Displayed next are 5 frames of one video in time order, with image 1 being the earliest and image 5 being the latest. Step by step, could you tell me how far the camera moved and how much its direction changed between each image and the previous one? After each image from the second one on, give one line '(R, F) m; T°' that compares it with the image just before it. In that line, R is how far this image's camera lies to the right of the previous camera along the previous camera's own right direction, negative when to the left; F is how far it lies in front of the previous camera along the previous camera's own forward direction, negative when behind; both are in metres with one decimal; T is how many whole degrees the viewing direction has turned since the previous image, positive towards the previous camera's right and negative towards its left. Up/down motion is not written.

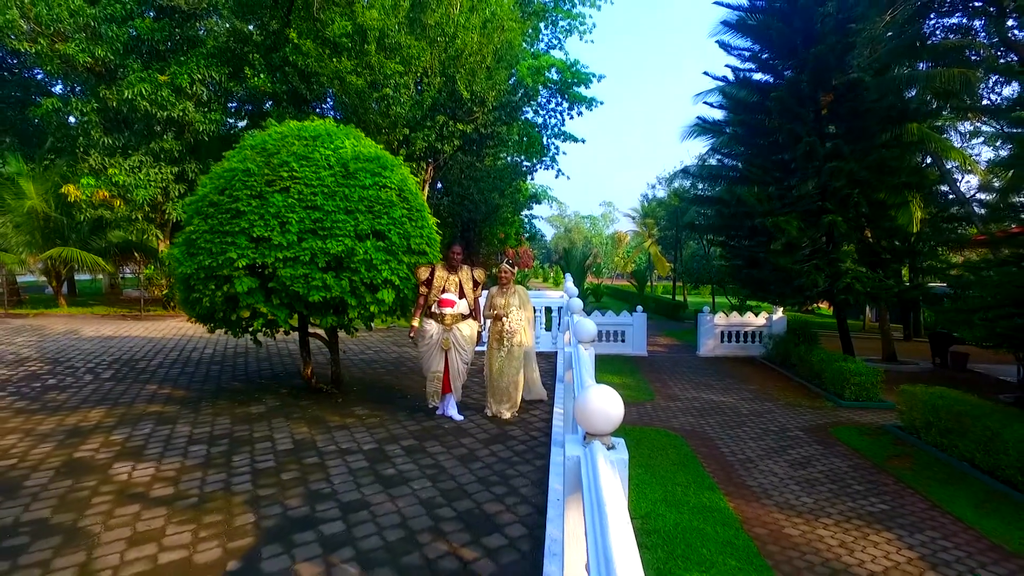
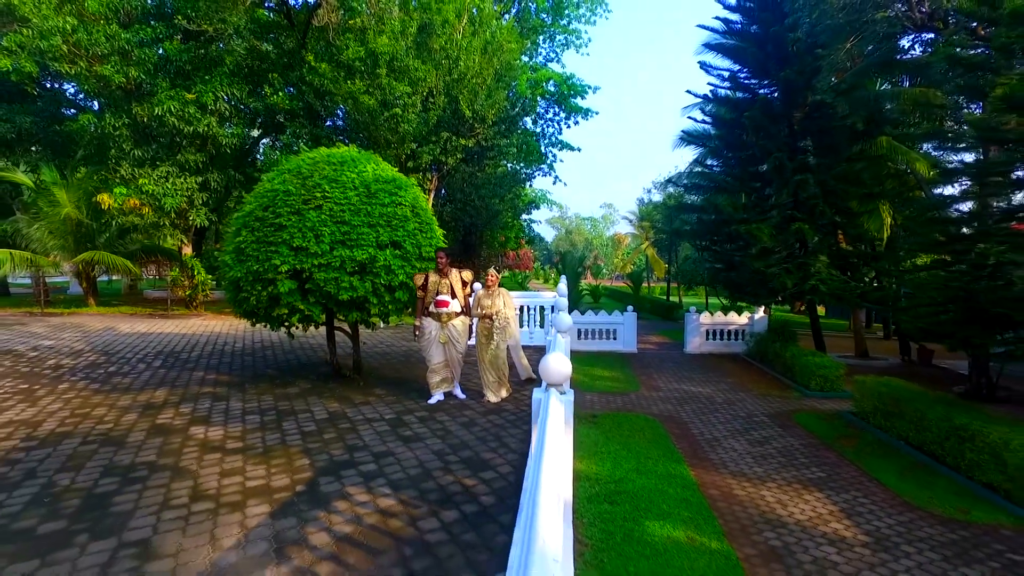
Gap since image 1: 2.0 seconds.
(+0.1, -0.9) m; 0°
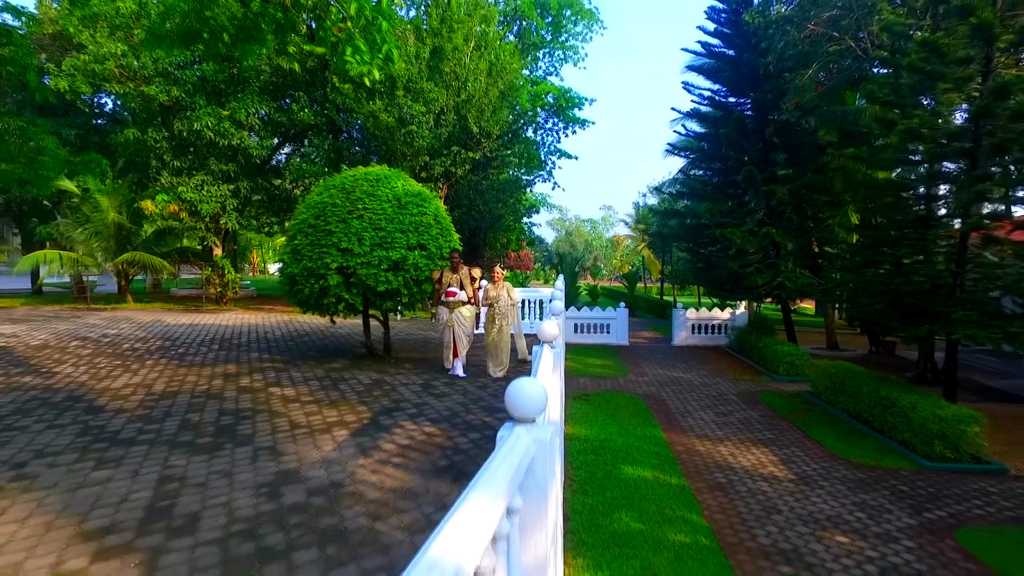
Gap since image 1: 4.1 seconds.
(0.0, -1.3) m; 0°
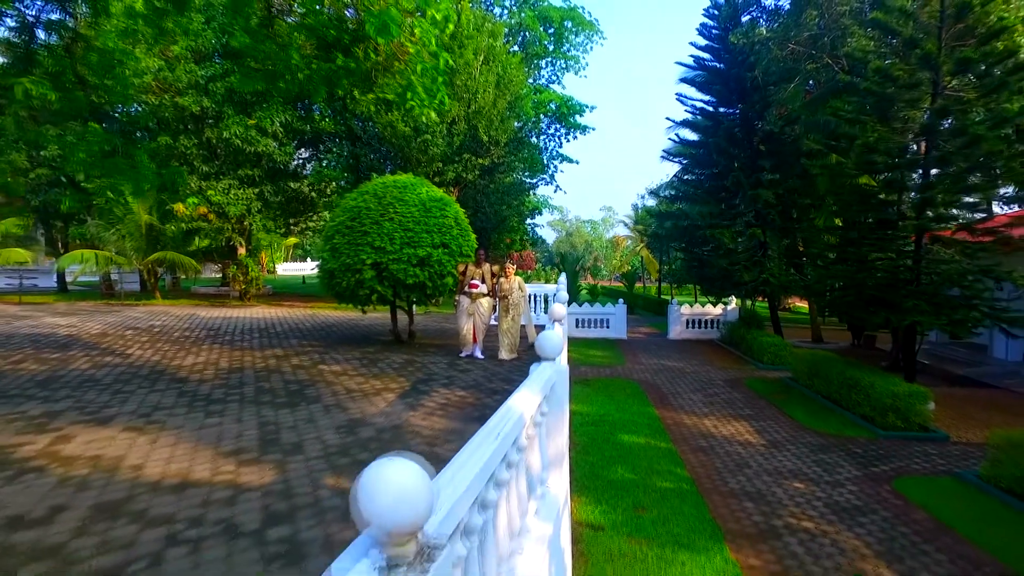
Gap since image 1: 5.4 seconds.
(-0.1, -1.0) m; 0°
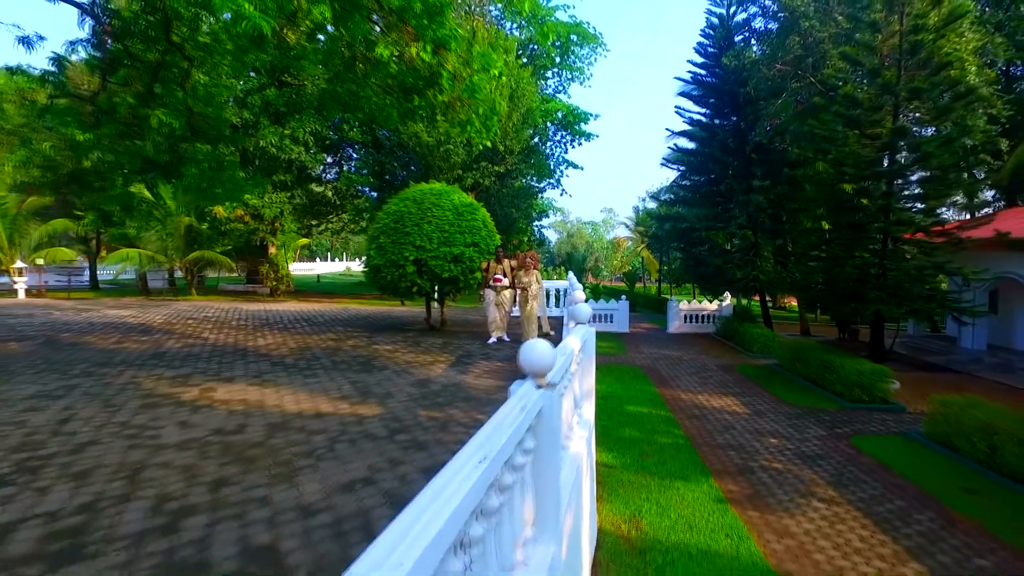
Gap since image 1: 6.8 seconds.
(-0.3, -1.2) m; 0°
